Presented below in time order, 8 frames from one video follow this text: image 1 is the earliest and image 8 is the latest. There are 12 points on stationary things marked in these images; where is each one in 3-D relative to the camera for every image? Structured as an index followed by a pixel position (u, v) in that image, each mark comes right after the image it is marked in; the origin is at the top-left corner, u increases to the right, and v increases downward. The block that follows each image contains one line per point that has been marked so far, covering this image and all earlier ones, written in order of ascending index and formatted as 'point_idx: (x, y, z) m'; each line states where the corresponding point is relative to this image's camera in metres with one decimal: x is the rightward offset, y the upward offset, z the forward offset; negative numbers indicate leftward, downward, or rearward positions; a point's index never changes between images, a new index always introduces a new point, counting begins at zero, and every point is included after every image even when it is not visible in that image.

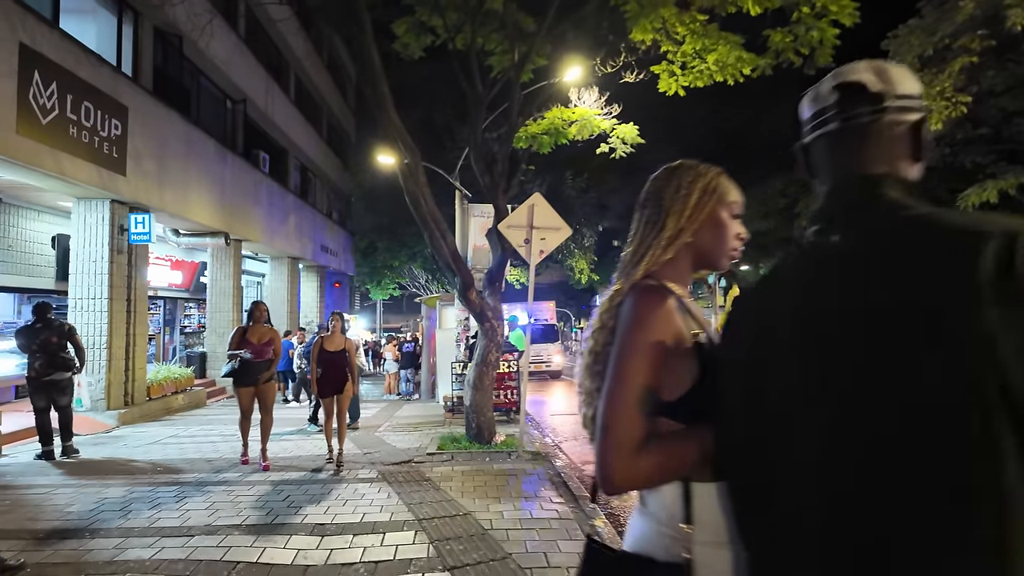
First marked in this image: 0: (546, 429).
0: (+0.6, -2.6, +10.8) m
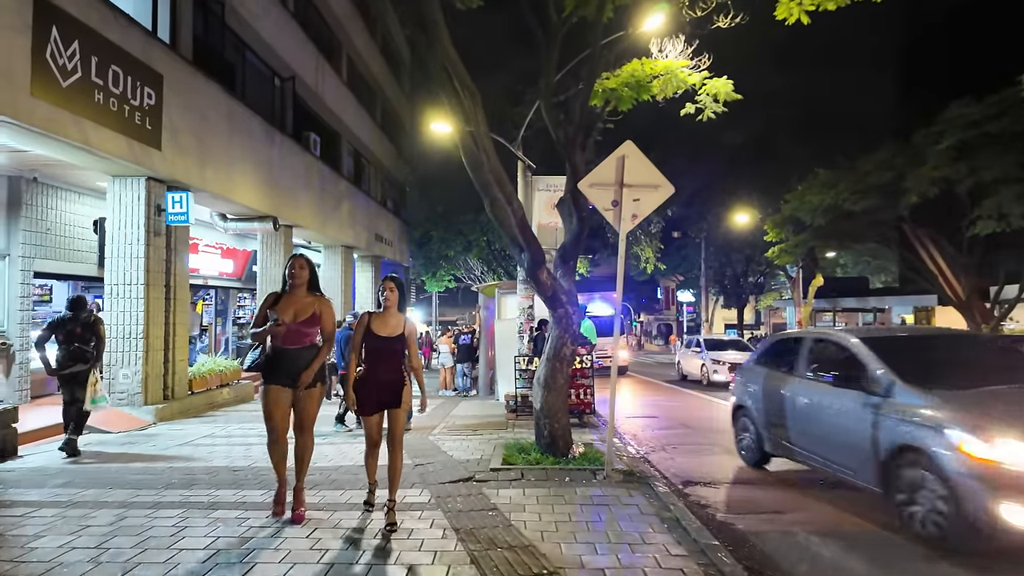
0: (+1.8, -2.3, +9.2) m
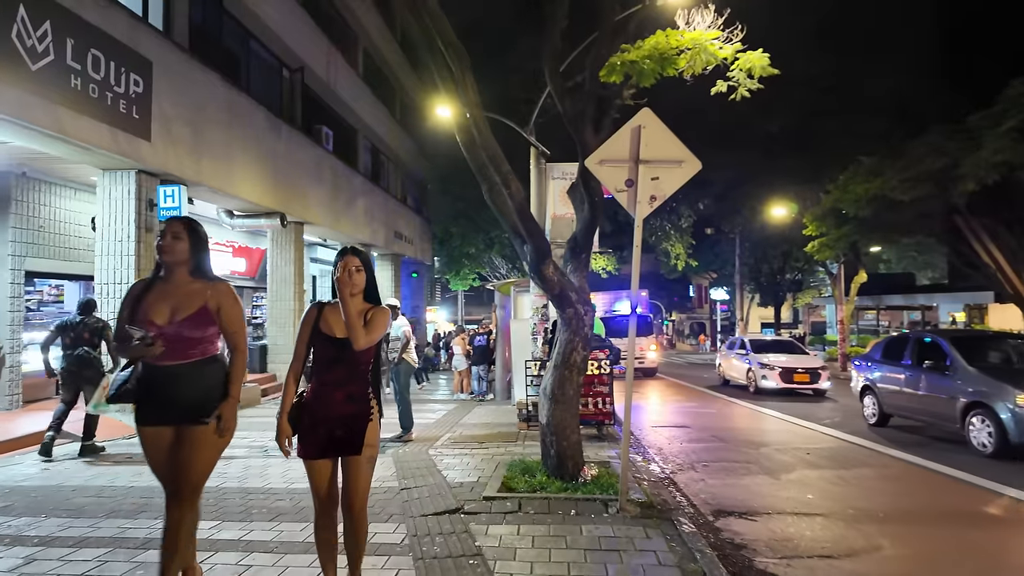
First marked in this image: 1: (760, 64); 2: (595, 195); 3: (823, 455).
0: (+1.9, -2.3, +8.2) m
1: (+3.8, +3.4, +9.1) m
2: (+0.9, +1.0, +6.3) m
3: (+4.2, -2.3, +8.0) m
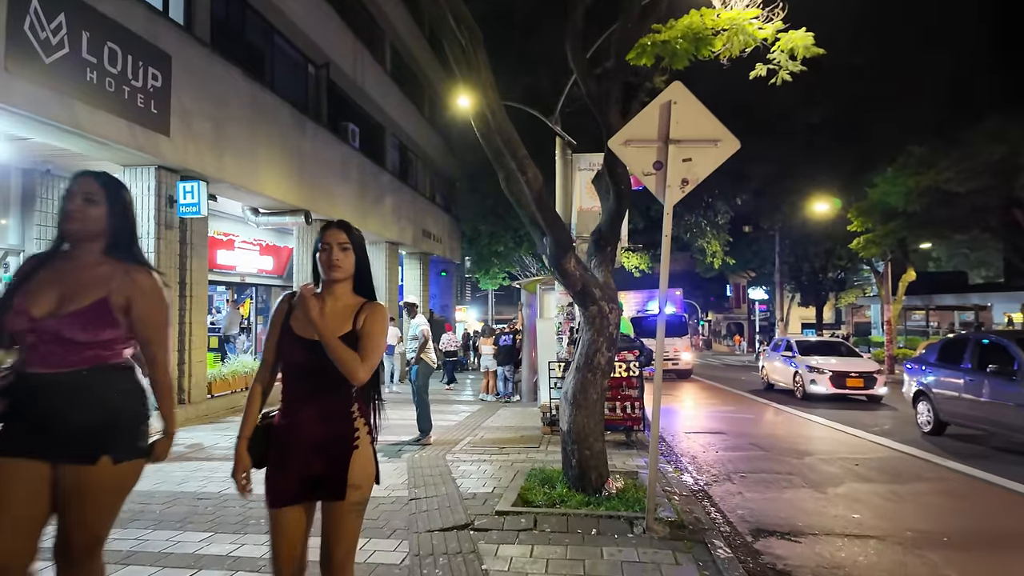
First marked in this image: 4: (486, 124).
0: (+2.2, -2.2, +7.7) m
1: (+4.1, +3.5, +8.4) m
2: (+1.1, +1.0, +5.8) m
3: (+4.5, -2.2, +7.4) m
4: (-0.2, +1.5, +5.4) m
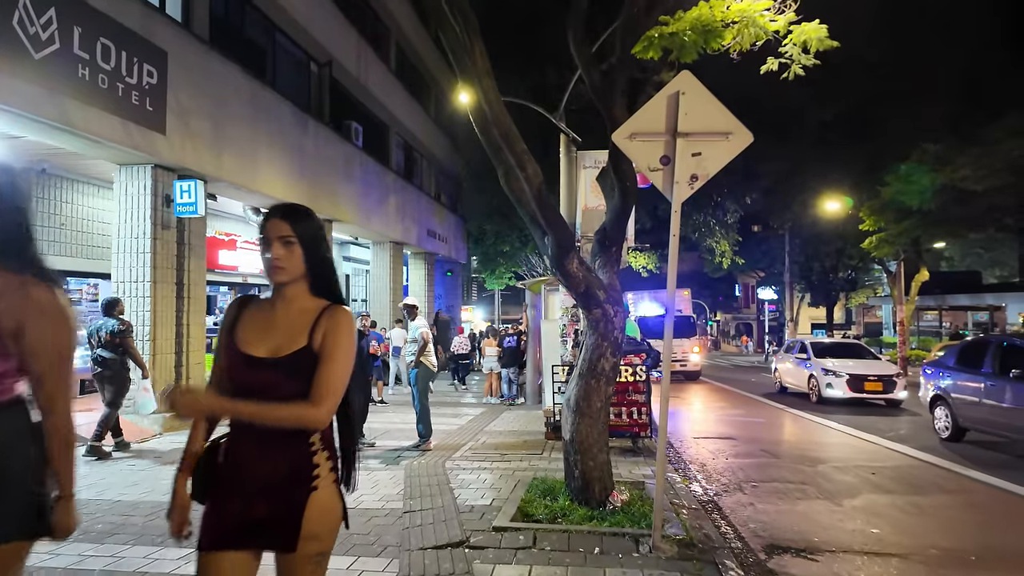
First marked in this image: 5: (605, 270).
0: (+2.2, -2.2, +7.4) m
1: (+4.2, +3.4, +8.1) m
2: (+1.1, +1.0, +5.5) m
3: (+4.5, -2.2, +7.1) m
4: (-0.2, +1.5, +5.2) m
5: (+0.9, +0.2, +5.6) m
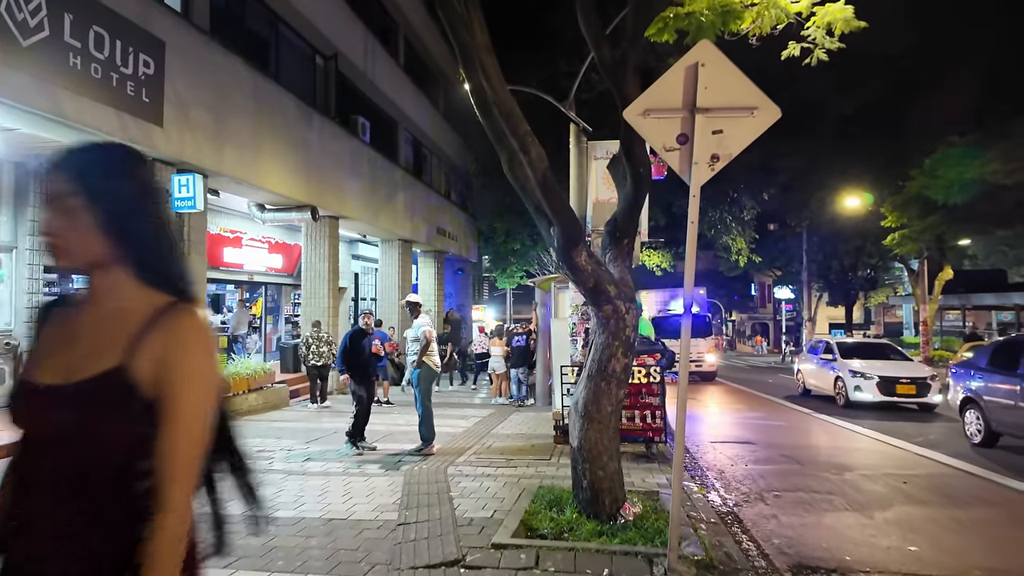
0: (+2.3, -2.2, +7.0) m
1: (+4.3, +3.5, +7.6) m
2: (+1.1, +1.0, +5.1) m
3: (+4.6, -2.2, +6.6) m
4: (-0.2, +1.6, +4.8) m
5: (+0.9, +0.2, +5.2) m
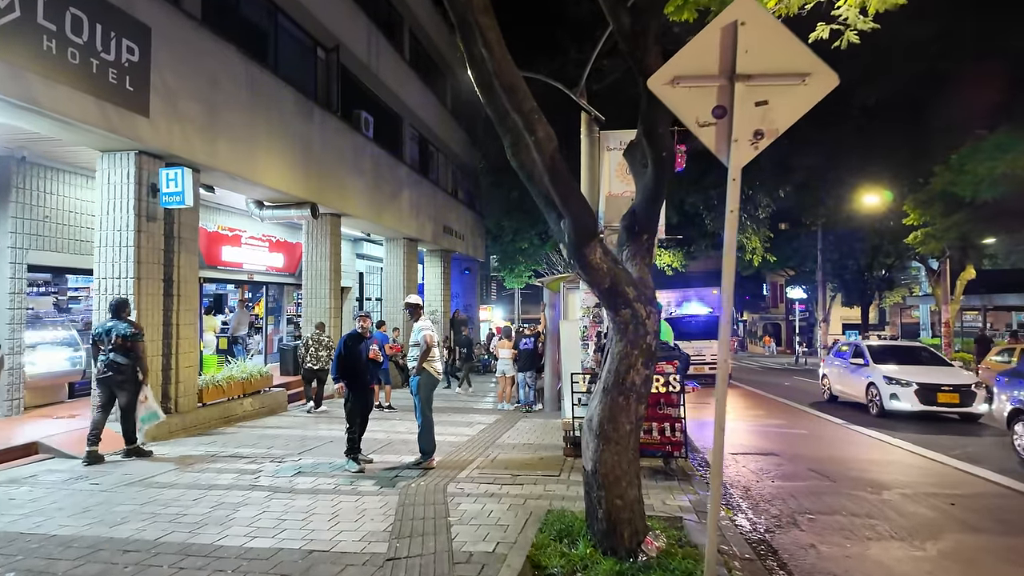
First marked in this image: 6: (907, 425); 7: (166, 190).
0: (+2.4, -2.2, +6.4) m
1: (+4.3, +3.5, +7.0) m
2: (+1.1, +1.0, +4.5) m
3: (+4.6, -2.2, +5.9) m
4: (-0.2, +1.5, +4.2) m
5: (+0.9, +0.2, +4.6) m
6: (+6.6, -2.3, +10.0) m
7: (-5.3, +1.5, +9.1) m
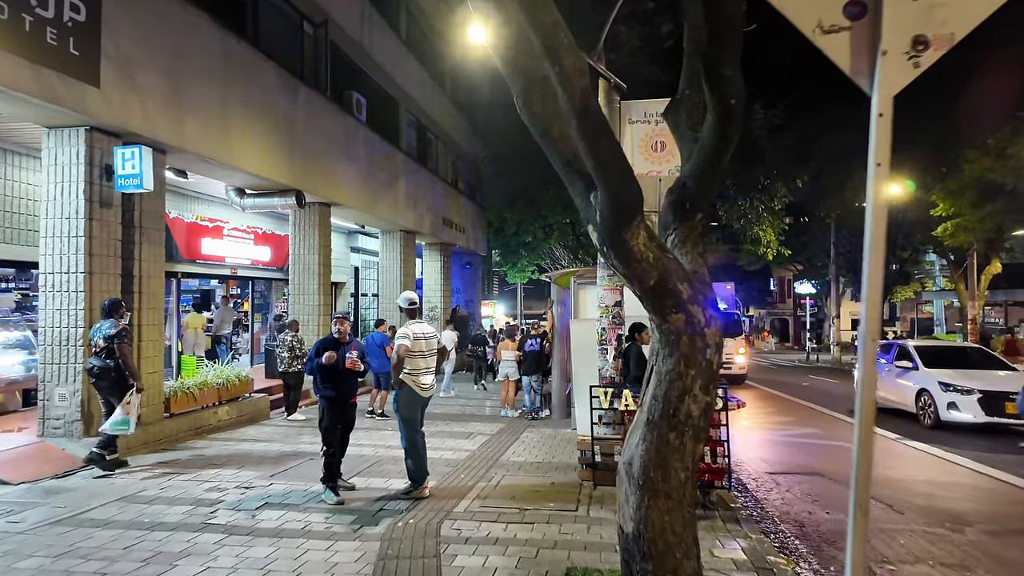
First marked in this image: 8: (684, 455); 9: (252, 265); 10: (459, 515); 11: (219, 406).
0: (+2.5, -2.2, +5.3) m
1: (+4.4, +3.5, +5.9) m
2: (+1.2, +1.1, +3.4) m
3: (+4.7, -2.2, +4.8) m
4: (-0.1, +1.6, +3.1) m
5: (+1.0, +0.2, +3.4) m
6: (+6.6, -2.2, +8.8) m
7: (-5.2, +1.5, +8.0) m
8: (+0.9, -0.9, +3.1) m
9: (-6.5, +0.6, +14.8) m
10: (-0.5, -2.0, +5.3) m
11: (-4.9, -2.0, +10.0) m
